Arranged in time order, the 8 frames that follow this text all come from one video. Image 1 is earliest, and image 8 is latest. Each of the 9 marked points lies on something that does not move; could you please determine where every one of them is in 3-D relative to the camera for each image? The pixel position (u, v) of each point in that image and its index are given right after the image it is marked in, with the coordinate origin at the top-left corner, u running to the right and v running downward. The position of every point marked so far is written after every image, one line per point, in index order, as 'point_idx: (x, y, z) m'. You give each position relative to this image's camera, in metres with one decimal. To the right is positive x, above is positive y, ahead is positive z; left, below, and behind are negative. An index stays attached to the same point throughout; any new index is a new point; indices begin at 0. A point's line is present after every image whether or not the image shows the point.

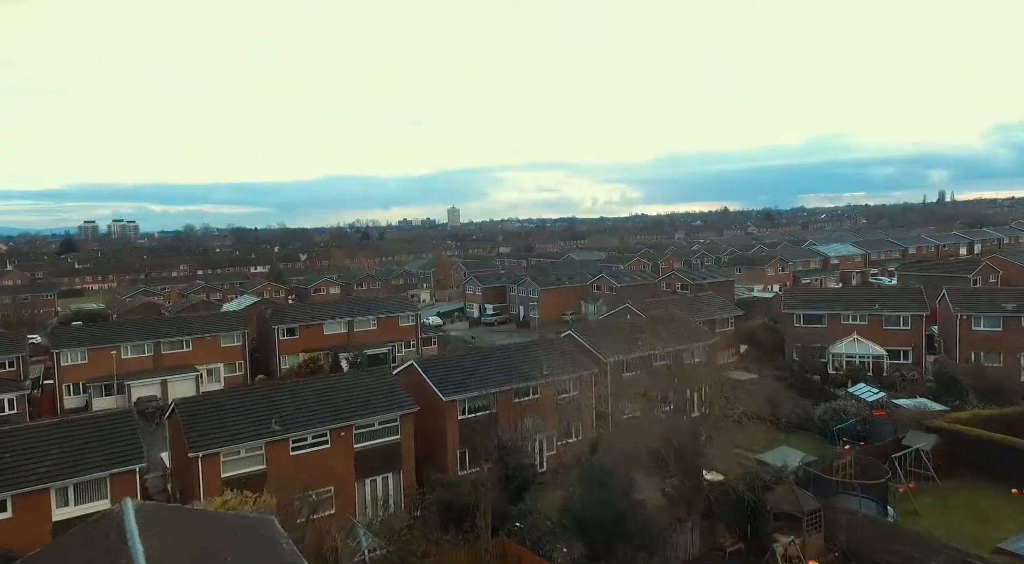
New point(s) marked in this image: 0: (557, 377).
0: (+0.7, -1.6, +11.9) m
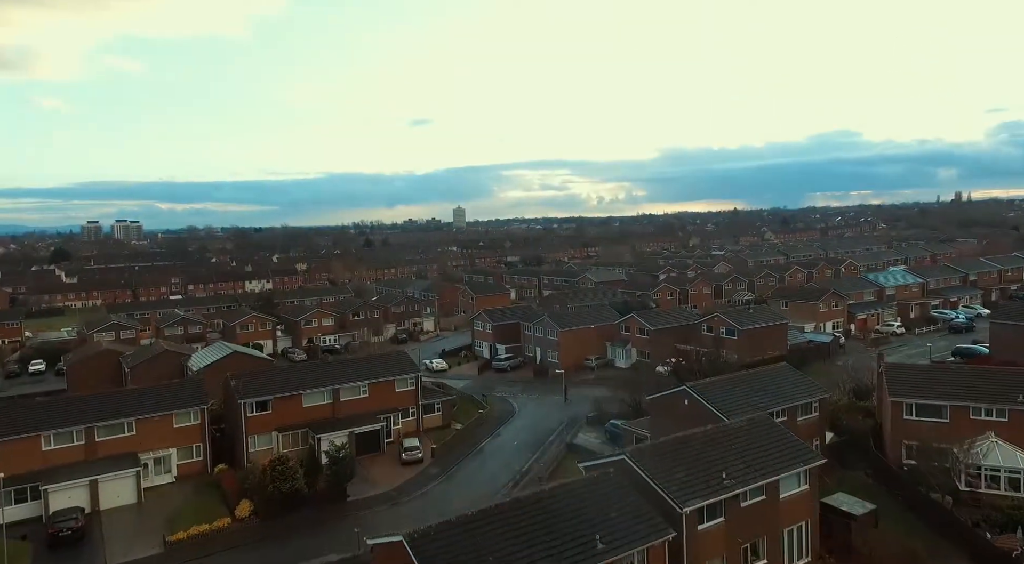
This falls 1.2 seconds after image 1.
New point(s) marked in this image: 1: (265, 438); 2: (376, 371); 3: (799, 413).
0: (+1.1, -3.0, +8.0) m
1: (-5.6, -3.5, +16.5) m
2: (-3.4, -2.2, +18.1) m
3: (+5.4, -2.5, +13.9) m
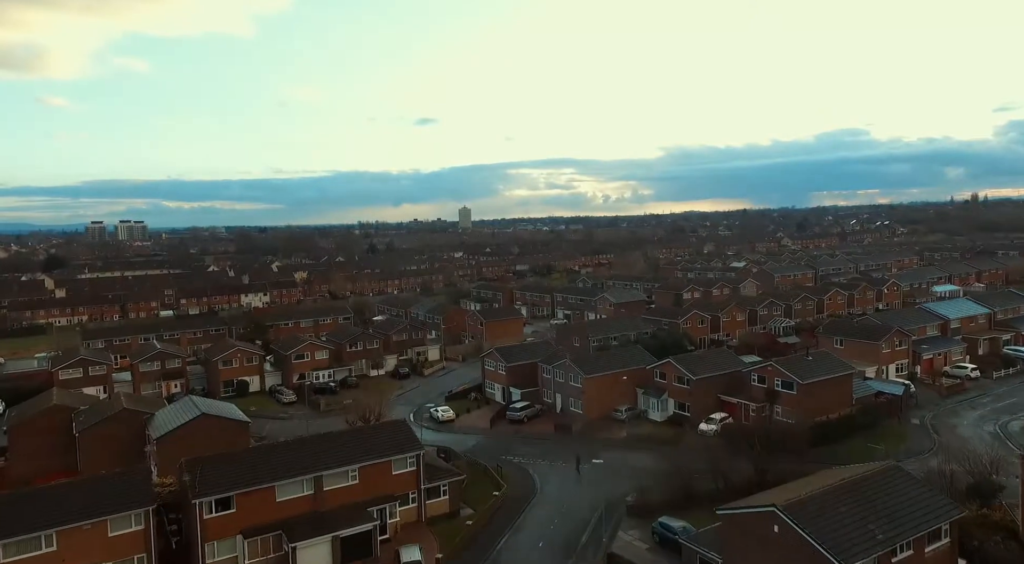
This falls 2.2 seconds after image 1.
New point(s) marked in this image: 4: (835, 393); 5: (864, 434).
0: (+1.5, -4.2, +4.6) m
1: (-5.1, -4.7, +13.1) m
2: (-2.9, -3.4, +14.7) m
3: (+5.9, -3.7, +10.4) m
4: (+8.7, -3.0, +19.8) m
5: (+9.2, -4.0, +19.1) m
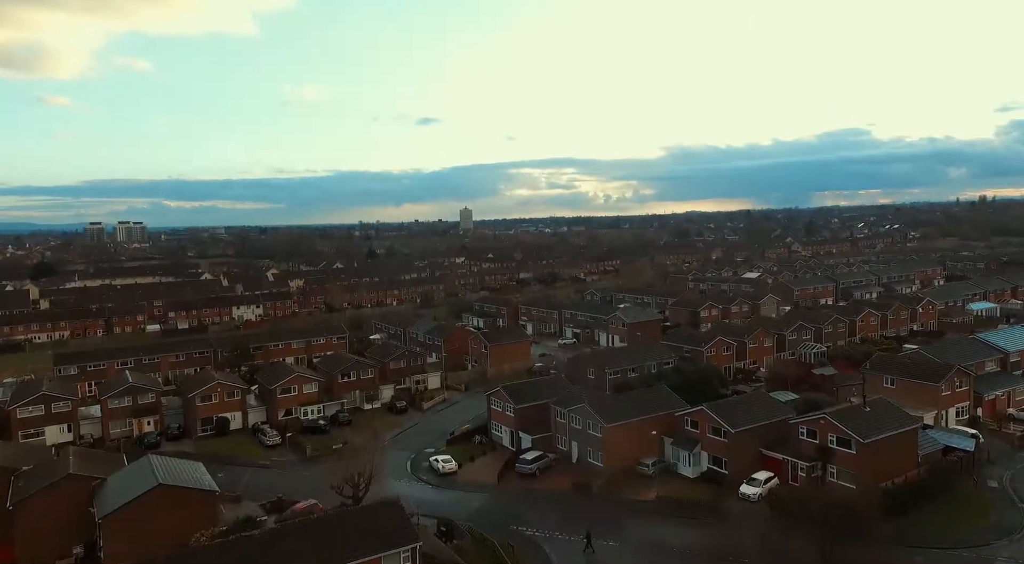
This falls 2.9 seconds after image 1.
0: (+1.8, -5.2, +1.9) m
1: (-4.8, -5.6, +10.4) m
2: (-2.6, -4.3, +12.0) m
3: (+6.1, -4.6, +7.7) m
4: (+9.0, -4.0, +17.1) m
5: (+9.5, -4.9, +16.3) m
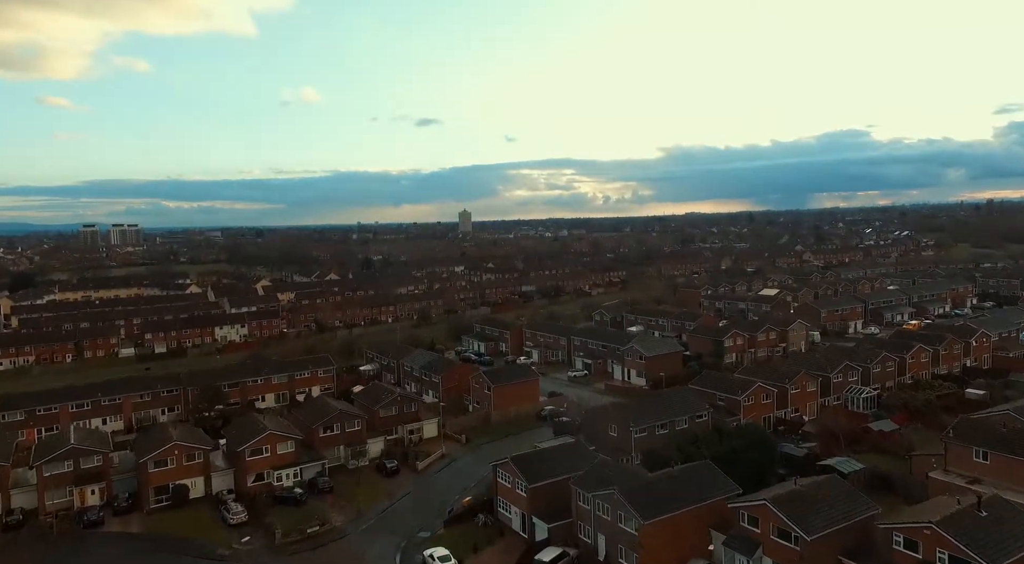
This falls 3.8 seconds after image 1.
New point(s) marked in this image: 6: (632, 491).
0: (+2.1, -6.4, -1.9) m
1: (-4.5, -6.9, +6.6) m
2: (-2.3, -5.6, +8.1) m
3: (+6.4, -5.9, +3.9) m
4: (+9.3, -5.3, +13.3) m
5: (+9.8, -6.2, +12.5) m
6: (+2.7, -4.7, +16.1) m
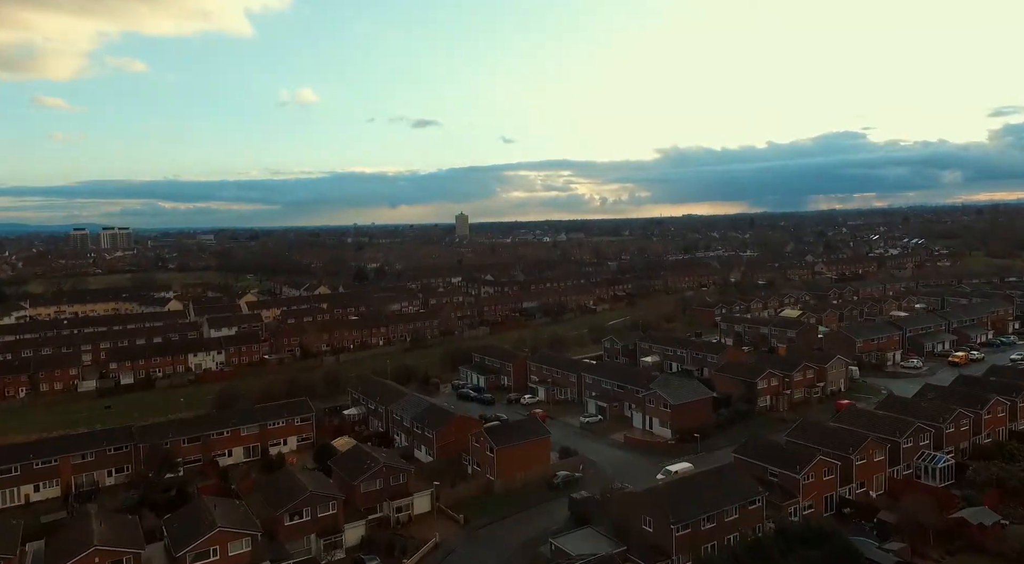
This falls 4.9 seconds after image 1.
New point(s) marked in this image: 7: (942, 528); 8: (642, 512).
0: (+2.5, -7.9, -6.5) m
1: (-4.2, -8.4, +2.0) m
2: (-2.0, -7.1, +3.6) m
3: (+6.8, -7.4, -0.6) m
4: (+9.6, -6.7, +8.8) m
5: (+10.1, -7.7, +8.0) m
6: (+2.9, -6.1, +11.6) m
7: (+11.0, -6.3, +18.6) m
8: (+3.4, -5.8, +18.7) m
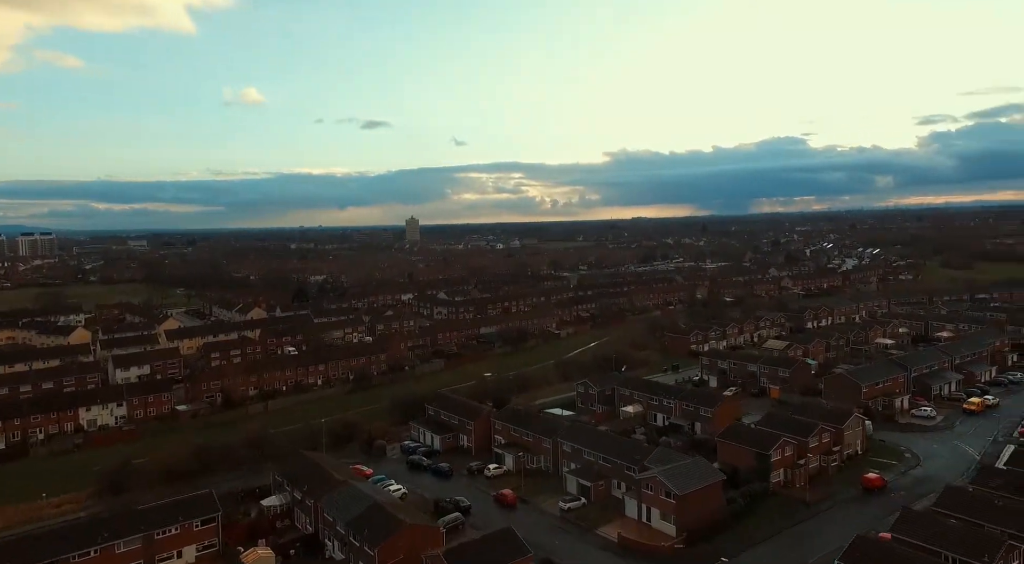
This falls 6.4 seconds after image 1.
0: (+3.8, -9.7, -12.5) m
1: (-3.4, -10.3, -4.5) m
2: (-1.3, -9.0, -2.8) m
3: (+7.7, -9.2, -6.4) m
4: (+9.9, -8.6, +3.2) m
5: (+10.4, -9.6, +2.4) m
6: (+3.0, -8.1, +5.5) m
7: (+10.6, -8.2, +13.1) m
8: (+3.0, -7.8, +12.7) m
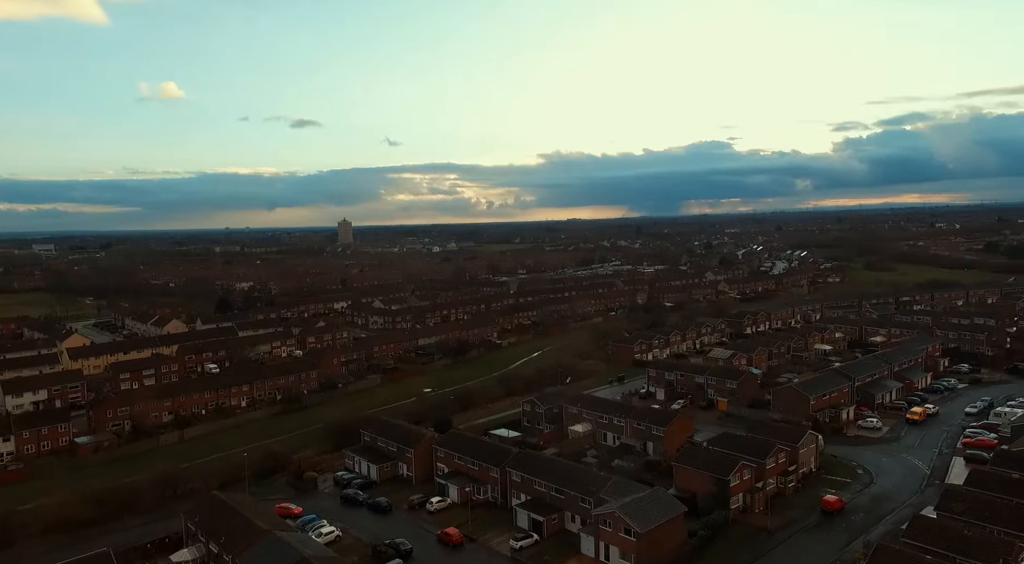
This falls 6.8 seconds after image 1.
0: (+5.4, -10.3, -14.3) m
1: (-2.5, -10.9, -7.0) m
2: (-0.5, -9.6, -5.1) m
3: (+8.8, -9.8, -7.9) m
4: (+10.1, -9.2, +1.8) m
5: (+10.7, -10.2, +1.2) m
6: (+3.1, -8.7, +3.6) m
7: (+9.9, -8.8, +11.8) m
8: (+2.4, -8.4, +10.7) m
